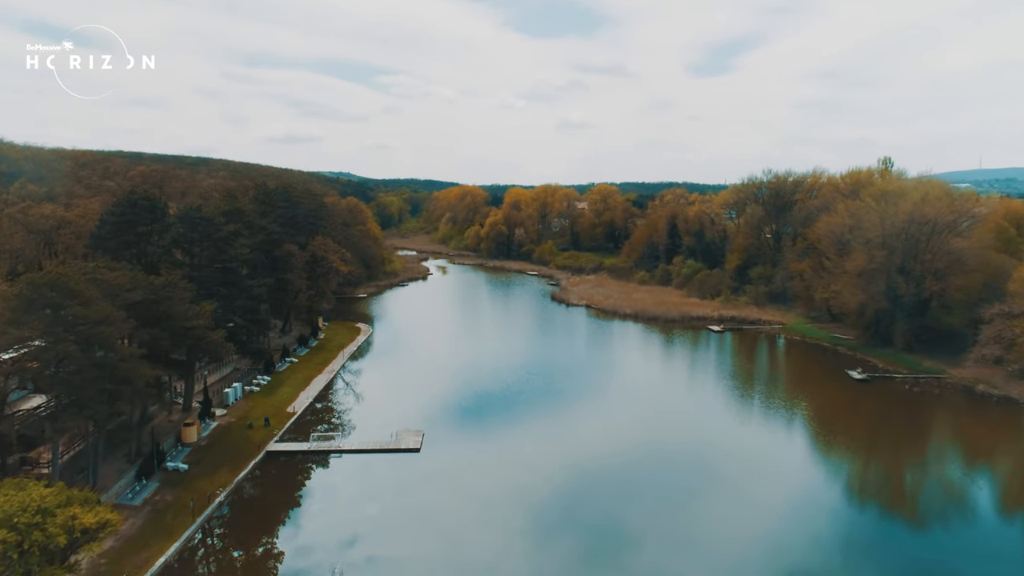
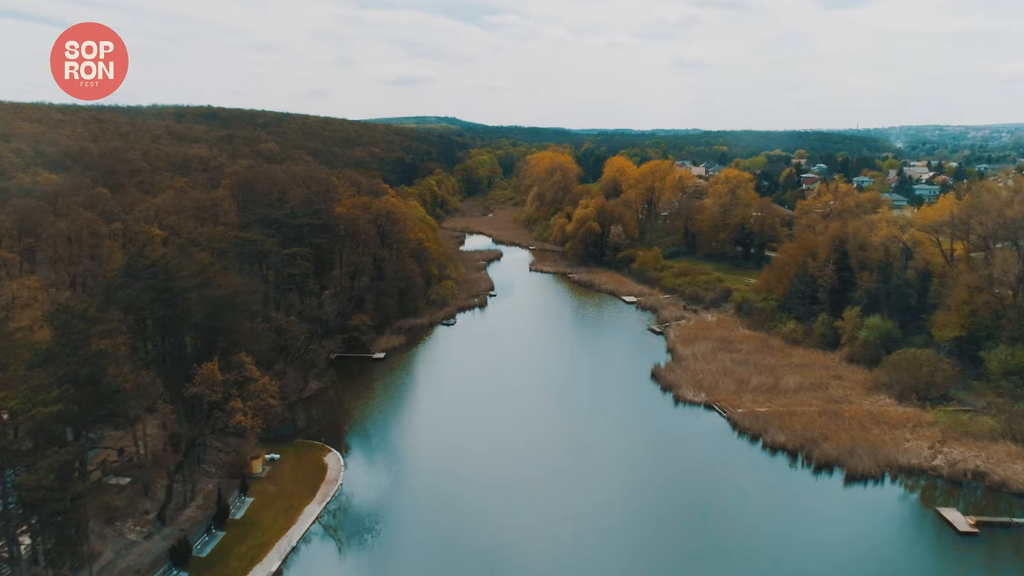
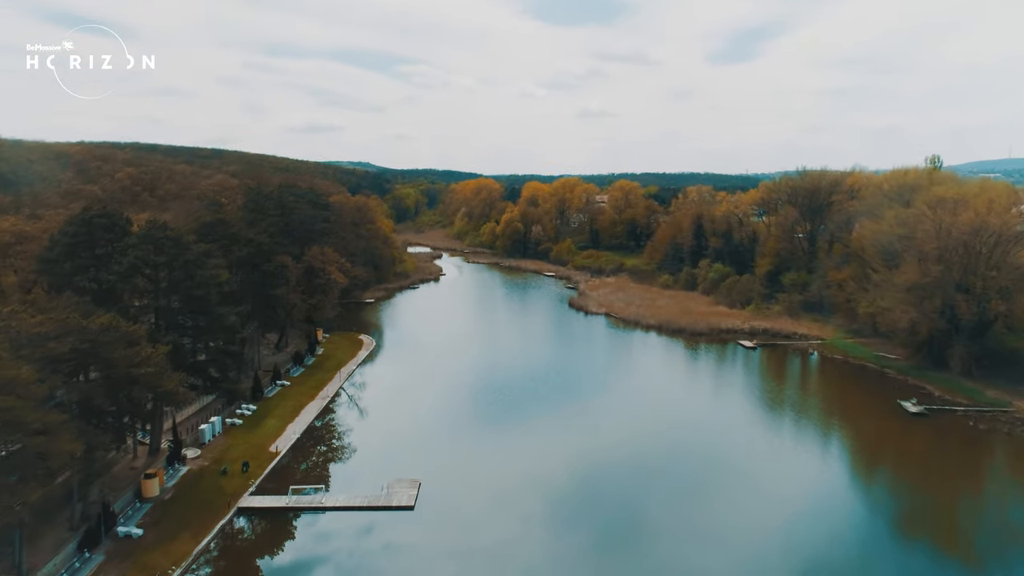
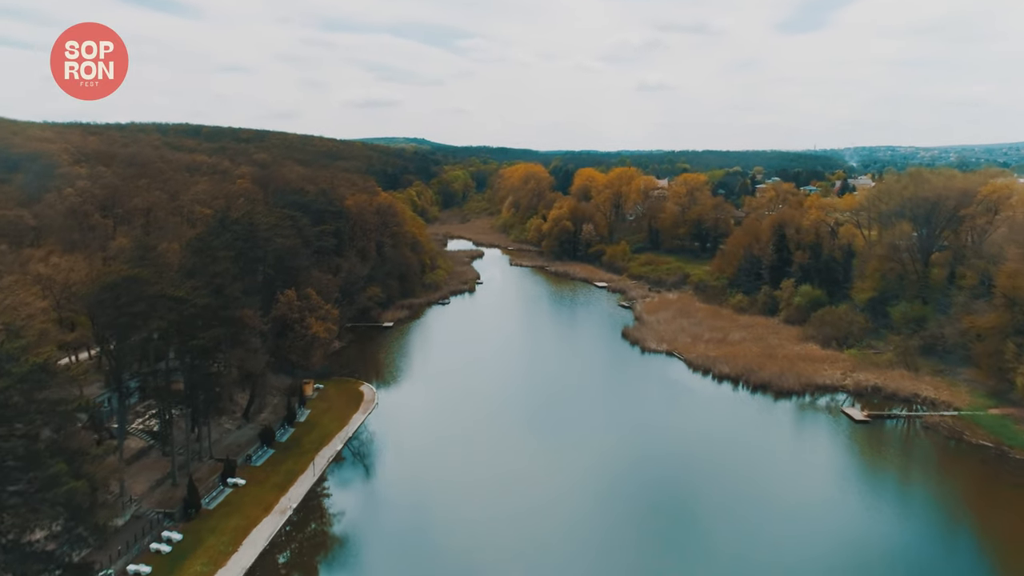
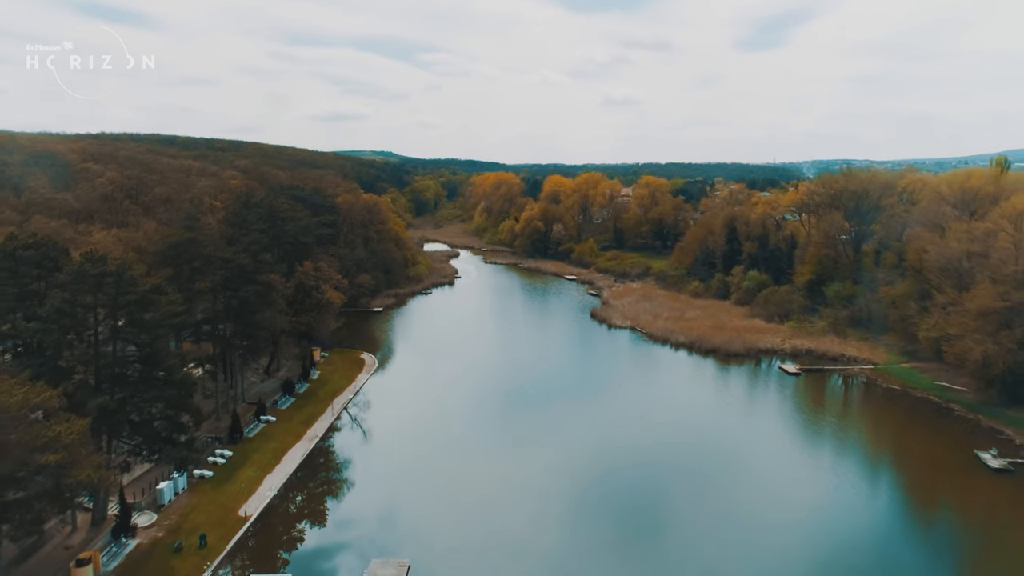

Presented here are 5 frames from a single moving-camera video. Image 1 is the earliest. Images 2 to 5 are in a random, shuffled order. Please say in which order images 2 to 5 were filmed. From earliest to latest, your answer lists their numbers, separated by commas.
3, 5, 4, 2
